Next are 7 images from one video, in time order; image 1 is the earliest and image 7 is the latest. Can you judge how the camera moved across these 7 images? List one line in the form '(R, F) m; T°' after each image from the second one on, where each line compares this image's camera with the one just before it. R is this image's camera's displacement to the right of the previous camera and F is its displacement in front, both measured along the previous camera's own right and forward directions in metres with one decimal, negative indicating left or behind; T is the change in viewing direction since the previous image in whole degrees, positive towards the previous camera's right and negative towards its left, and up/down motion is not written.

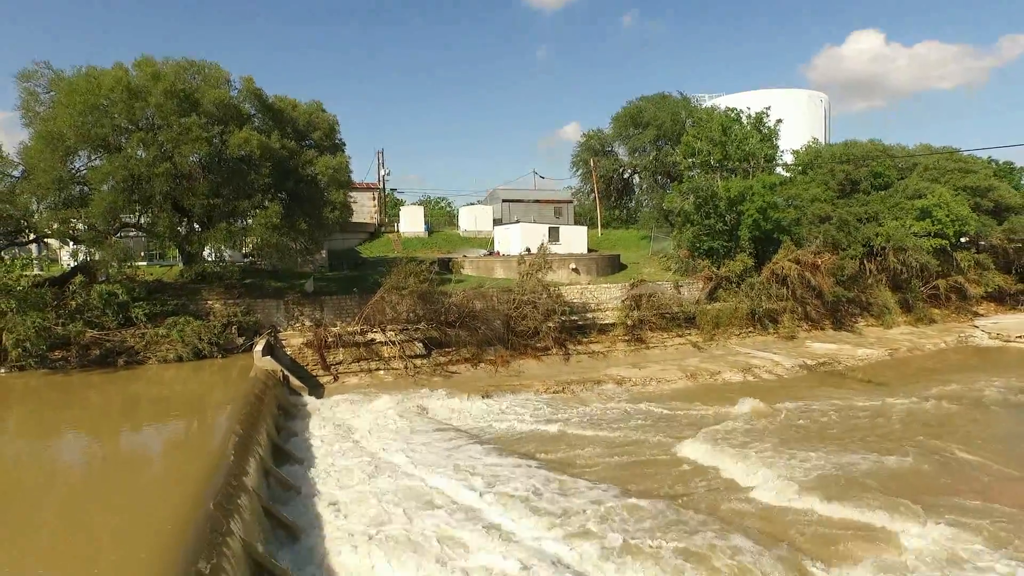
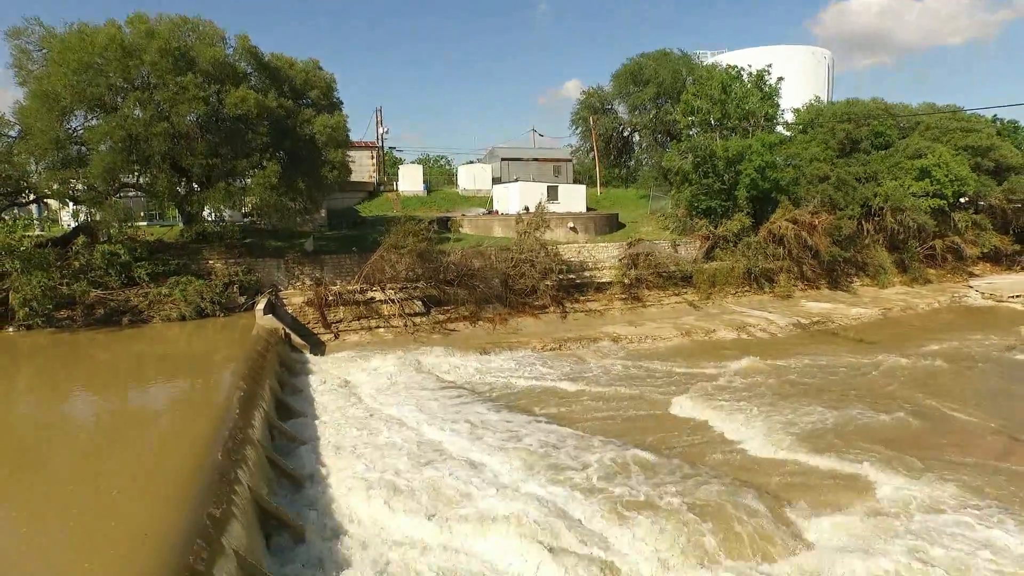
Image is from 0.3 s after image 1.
(+0.1, -0.2) m; 0°
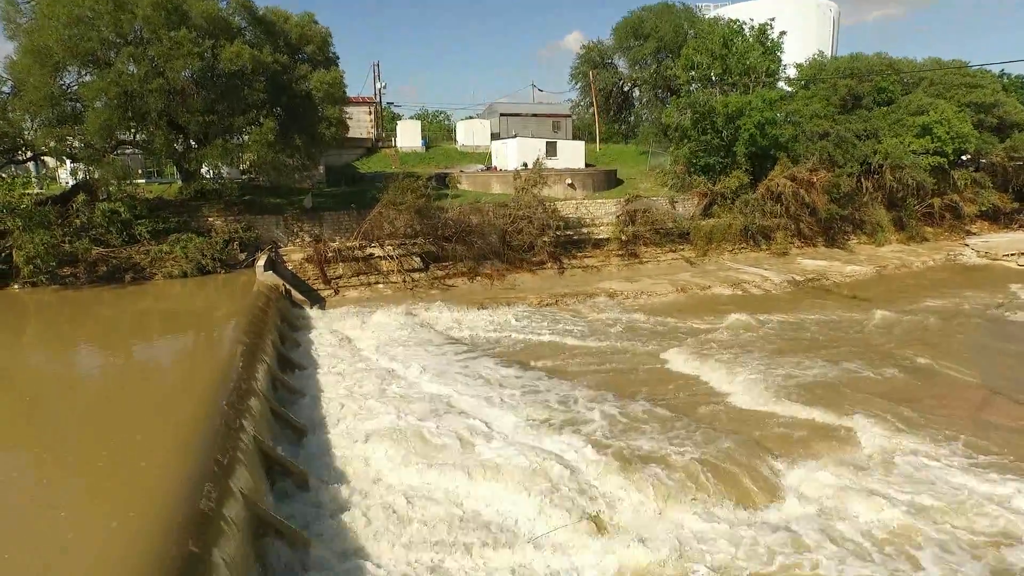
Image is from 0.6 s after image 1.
(+0.1, -0.2) m; 0°
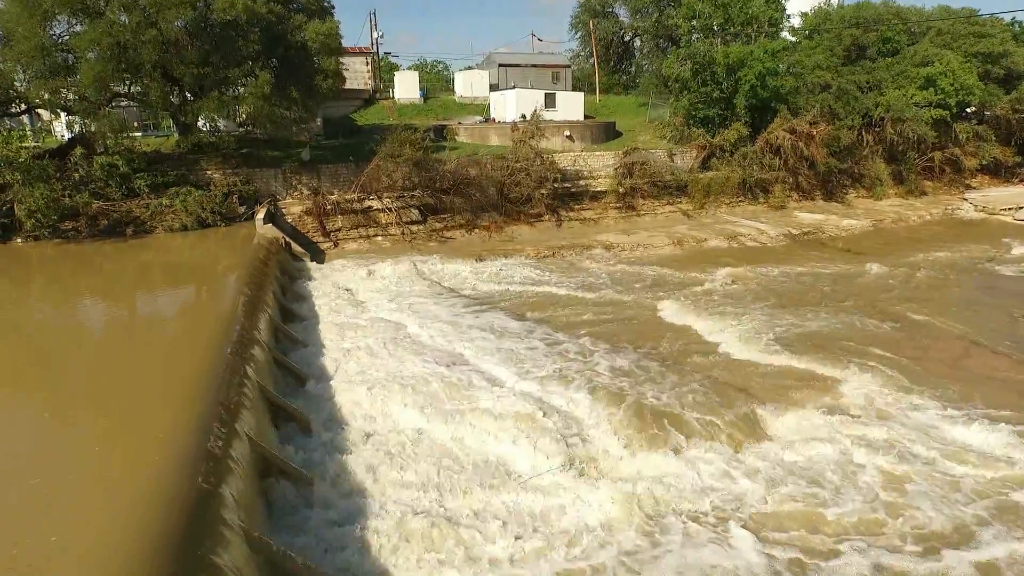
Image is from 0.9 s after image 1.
(+0.1, -0.2) m; 0°
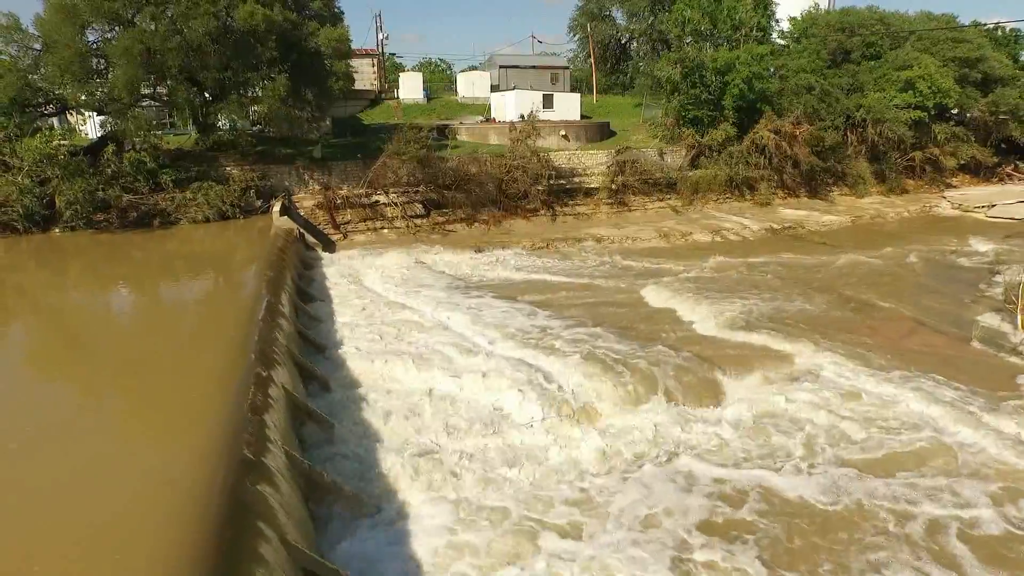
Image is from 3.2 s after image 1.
(+0.2, -1.1) m; 0°
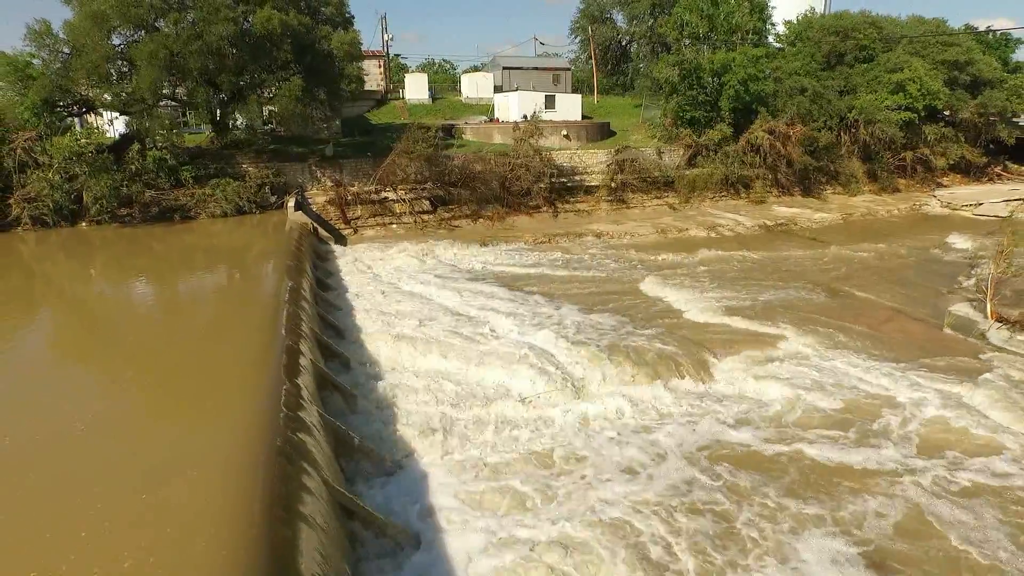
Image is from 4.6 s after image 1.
(-0.1, -0.7) m; 0°
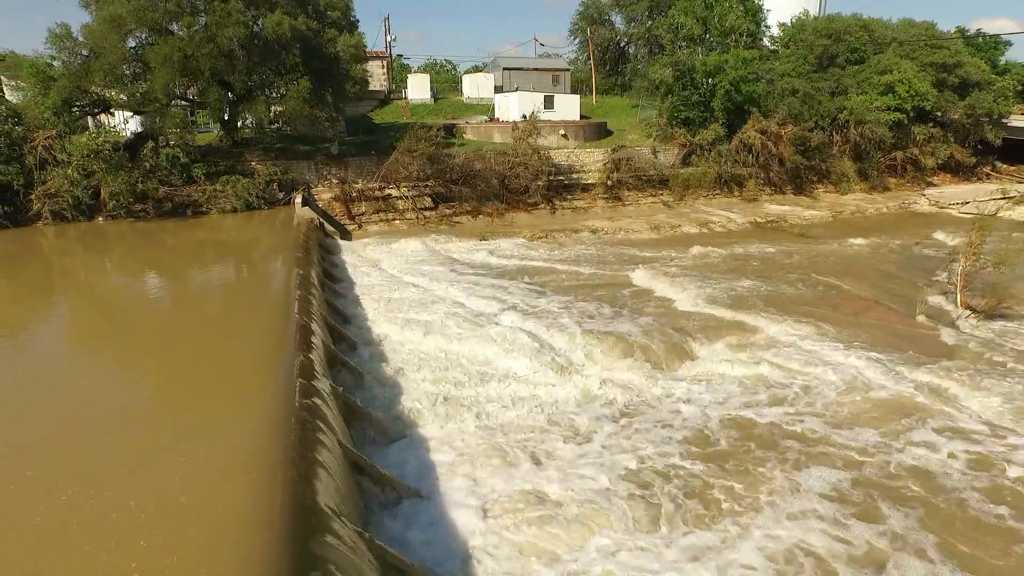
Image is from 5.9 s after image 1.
(+0.1, -0.6) m; 0°
